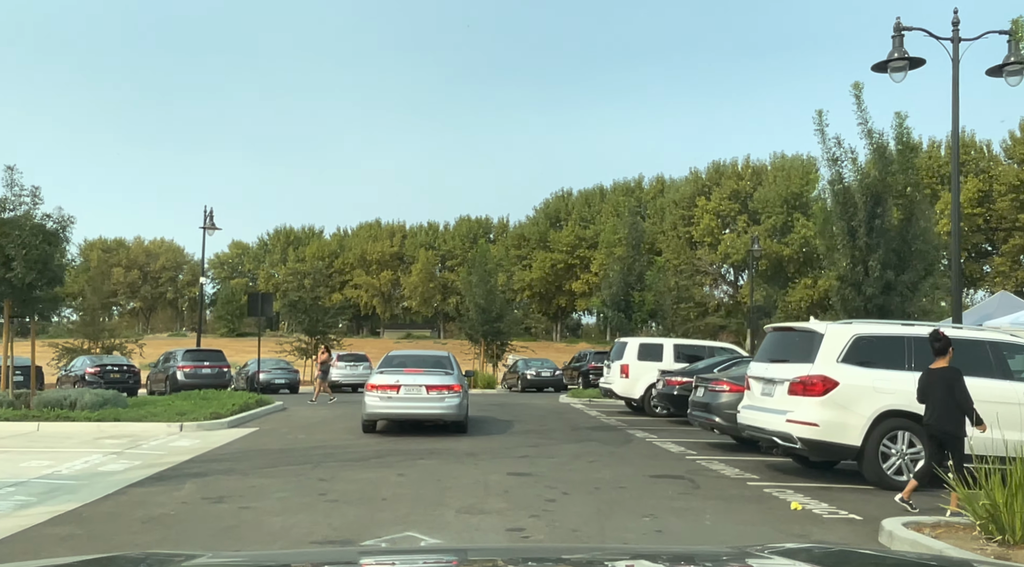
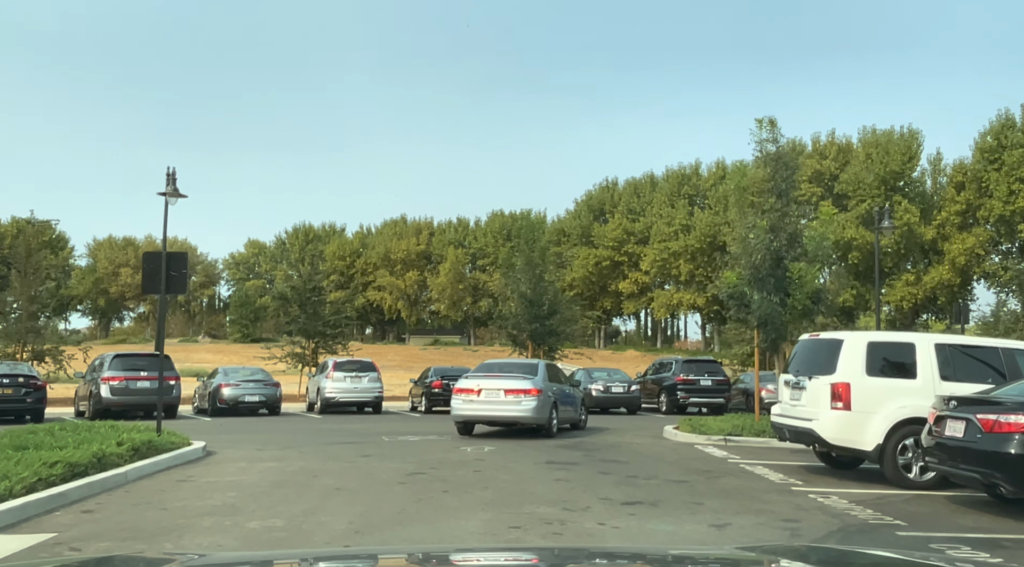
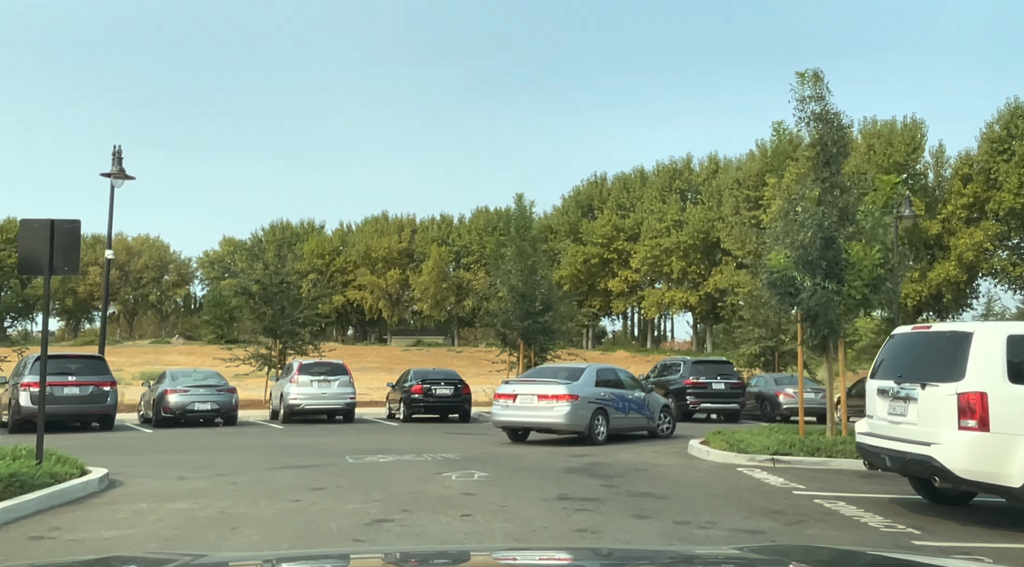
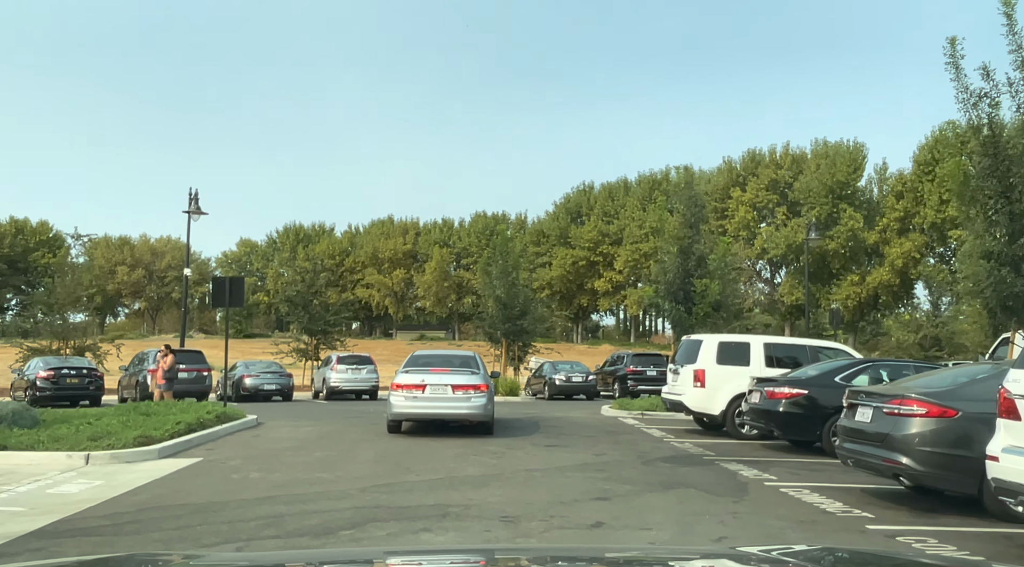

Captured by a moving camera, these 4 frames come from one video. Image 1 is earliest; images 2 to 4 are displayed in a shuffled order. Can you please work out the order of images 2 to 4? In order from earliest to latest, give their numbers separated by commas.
4, 2, 3
